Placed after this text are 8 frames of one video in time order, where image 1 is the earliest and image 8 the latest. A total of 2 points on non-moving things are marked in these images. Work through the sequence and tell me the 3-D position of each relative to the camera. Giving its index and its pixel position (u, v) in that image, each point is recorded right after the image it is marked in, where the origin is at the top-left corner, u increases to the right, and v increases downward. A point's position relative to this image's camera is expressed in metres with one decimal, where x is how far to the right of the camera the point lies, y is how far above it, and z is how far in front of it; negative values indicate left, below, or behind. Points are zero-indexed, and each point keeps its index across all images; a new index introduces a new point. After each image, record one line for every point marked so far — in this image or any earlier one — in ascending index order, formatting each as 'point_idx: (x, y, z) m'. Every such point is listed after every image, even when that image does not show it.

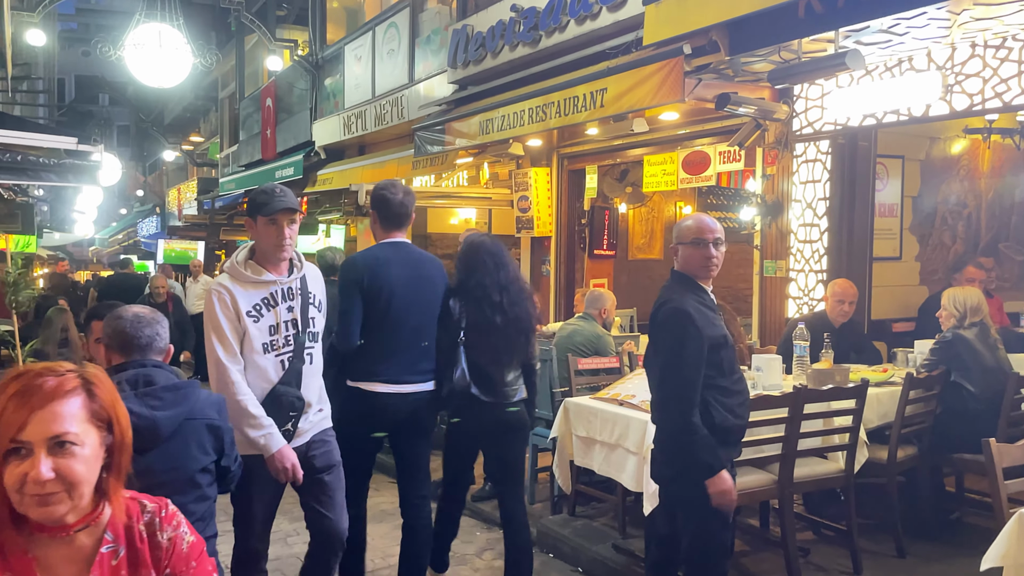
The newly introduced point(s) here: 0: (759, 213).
0: (+2.0, +0.6, +6.6) m
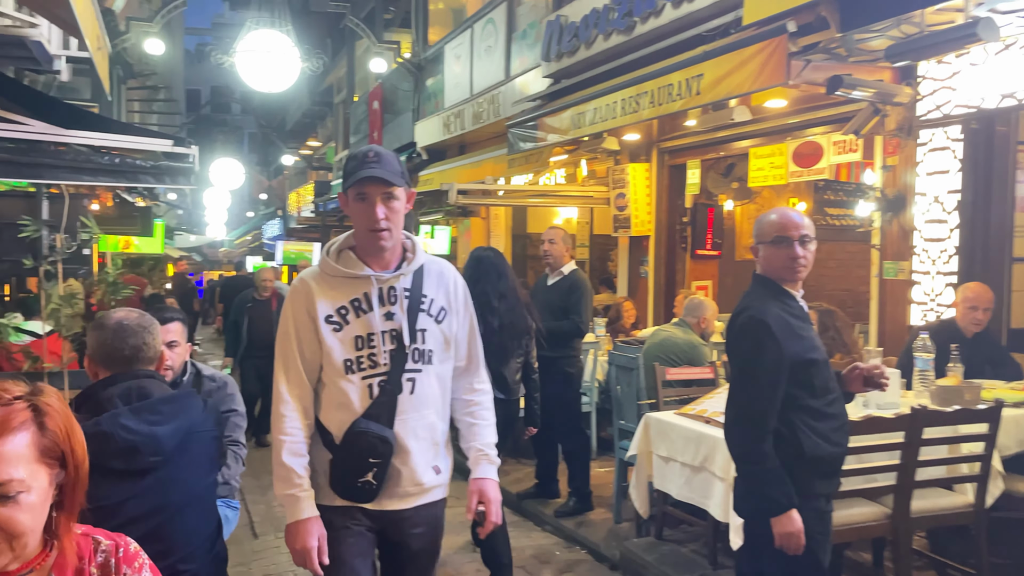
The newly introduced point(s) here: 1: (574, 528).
0: (+2.7, +0.6, +6.0) m
1: (+0.4, -1.5, +5.1) m
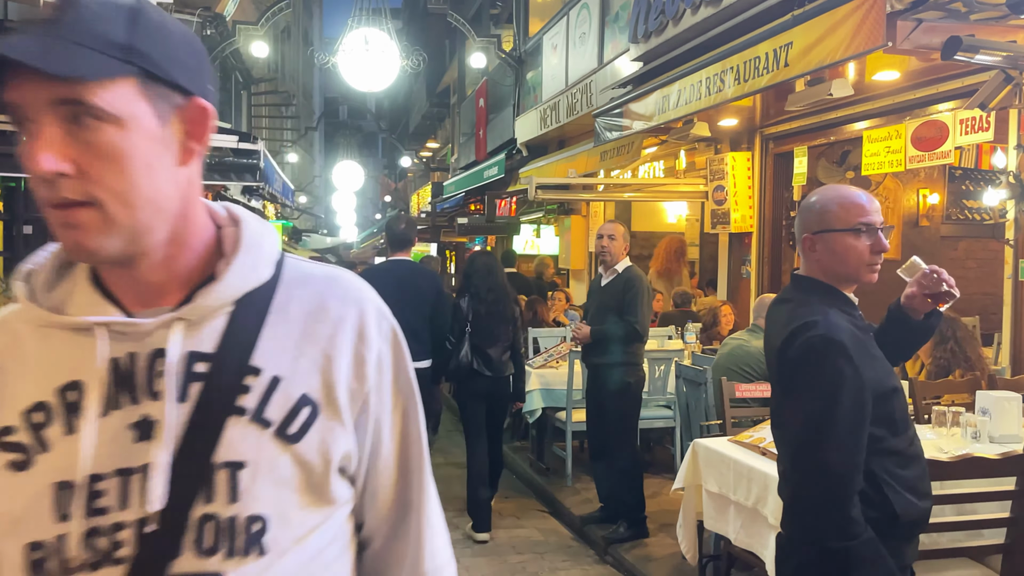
0: (+3.1, +0.6, +5.0) m
1: (+0.7, -1.5, +4.6) m
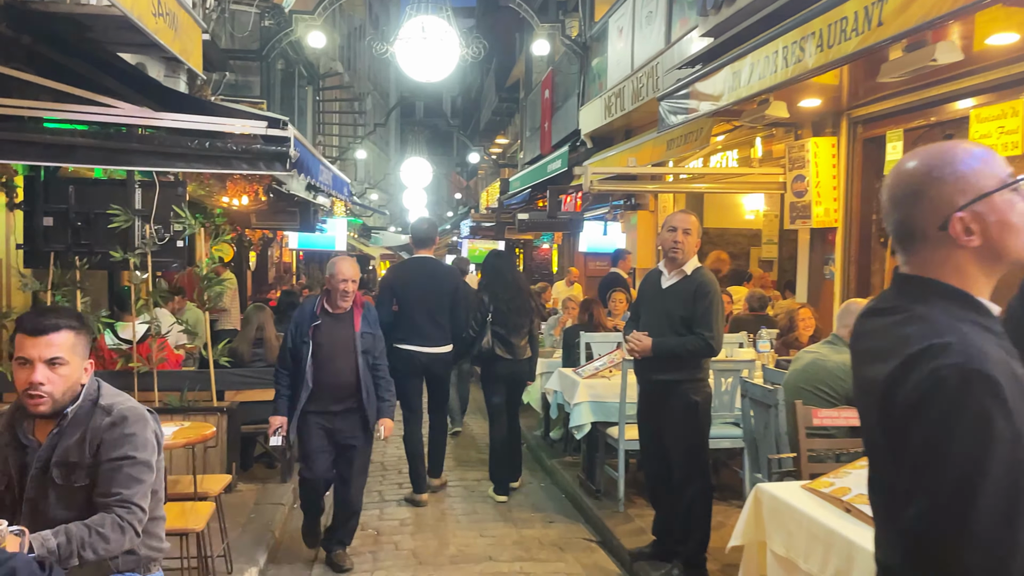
0: (+3.3, +0.5, +4.1) m
1: (+0.8, -1.5, +3.9) m
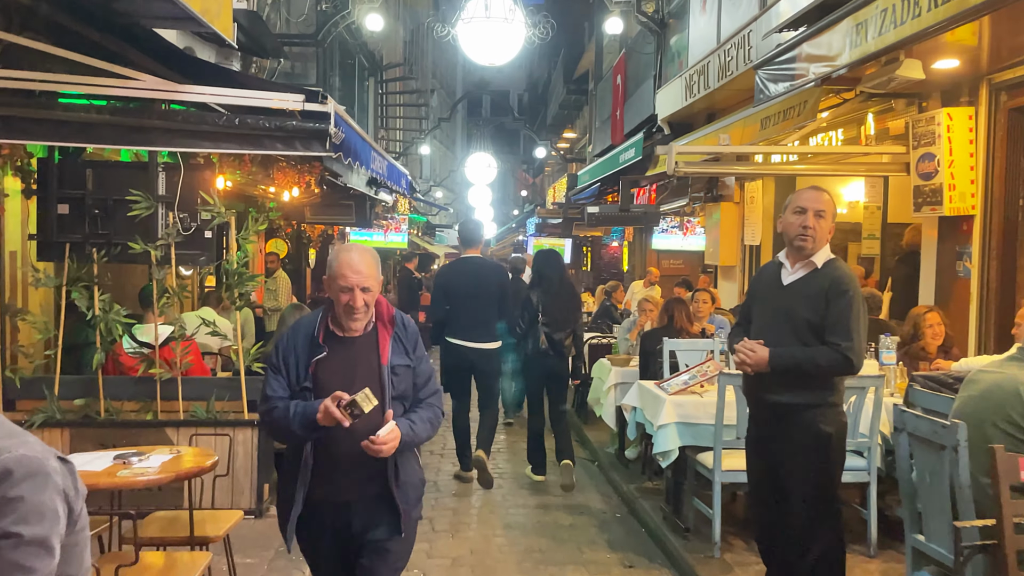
0: (+3.6, +0.5, +3.0) m
1: (+1.1, -1.5, +2.9) m
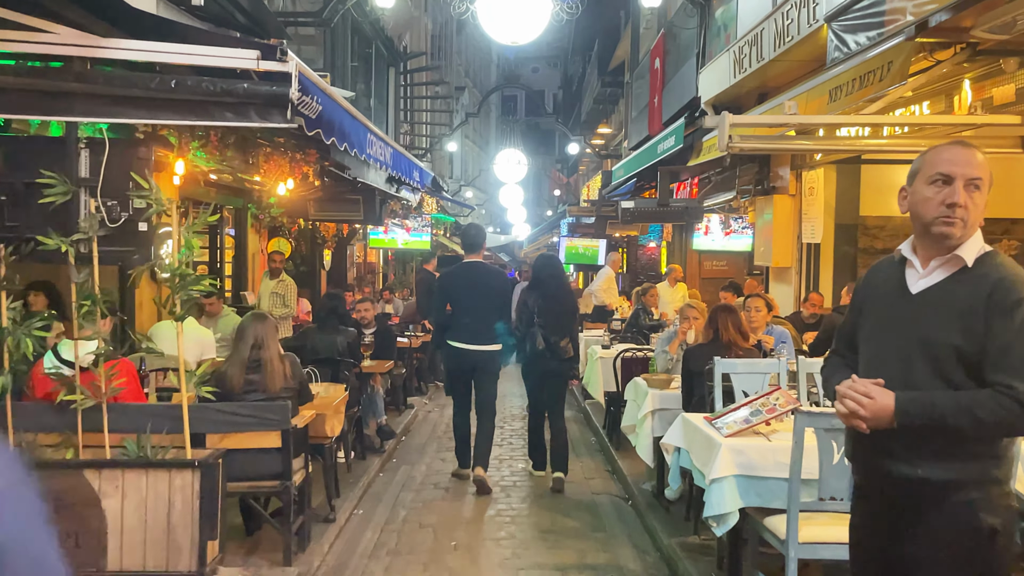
0: (+3.5, +0.5, +1.7) m
1: (+1.0, -1.5, +1.8) m
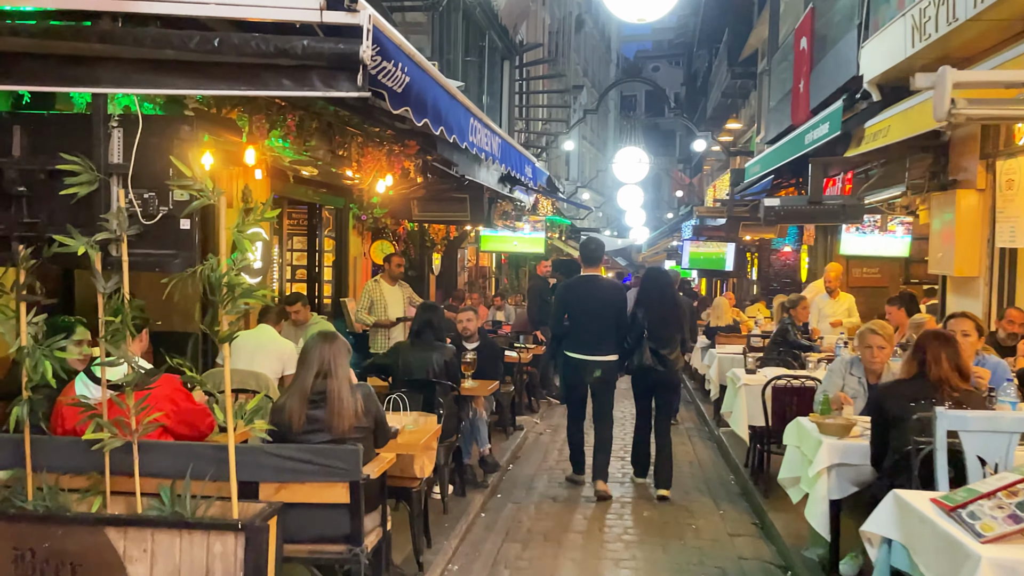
0: (+3.6, +0.4, +0.2) m
1: (+1.2, -1.6, +0.5) m
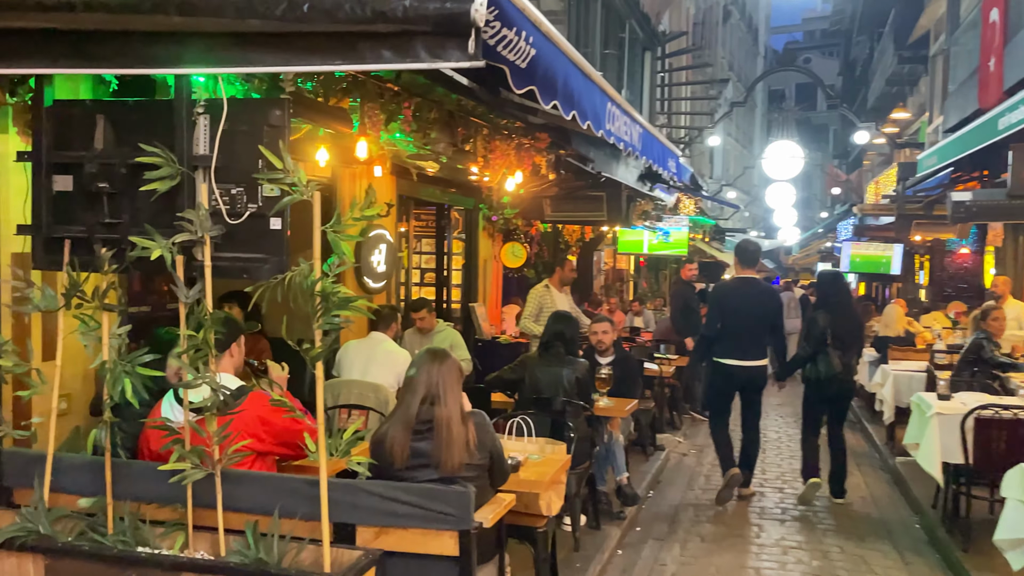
0: (+3.5, +0.4, -1.1) m
1: (+1.2, -1.6, -0.3) m
